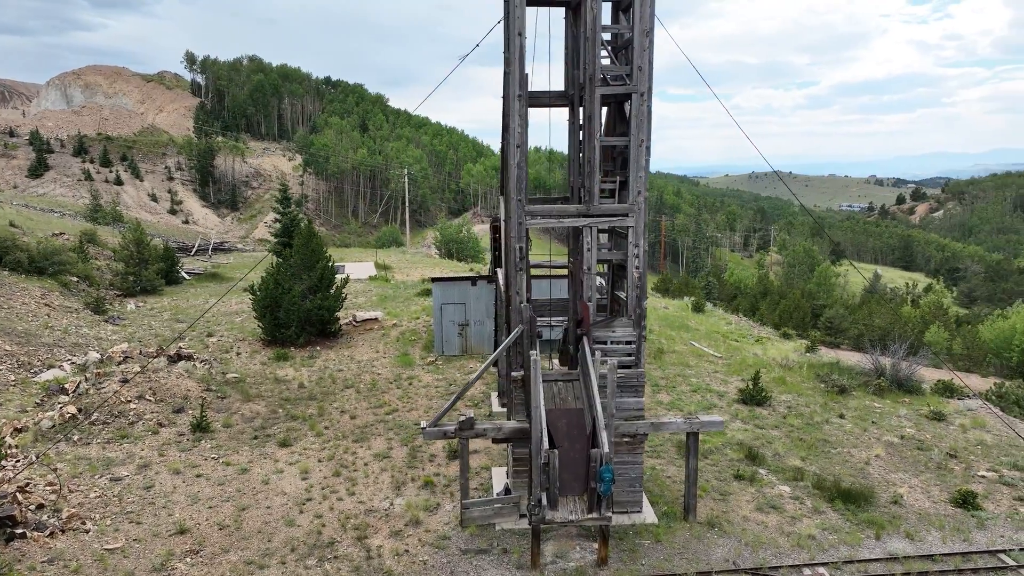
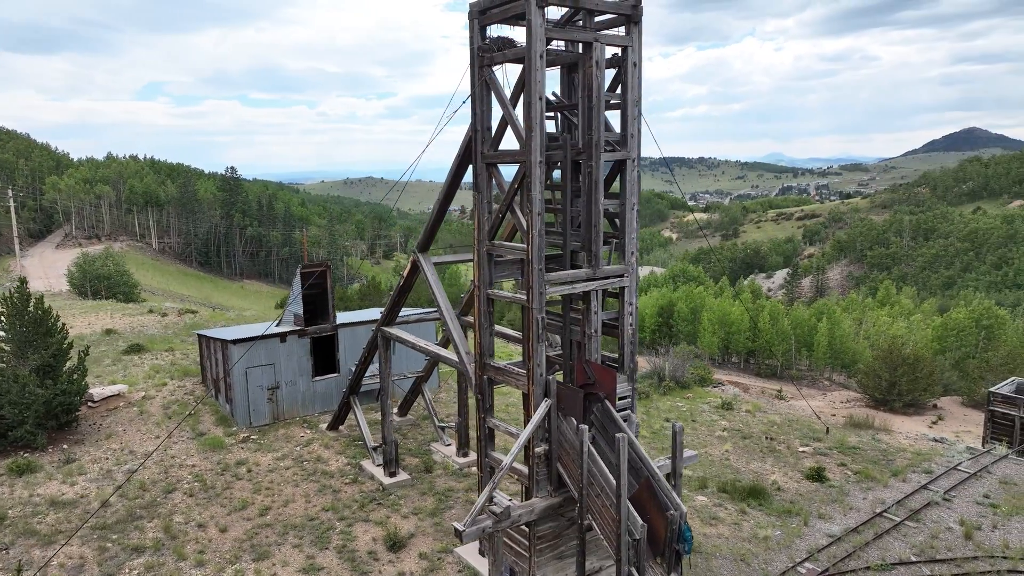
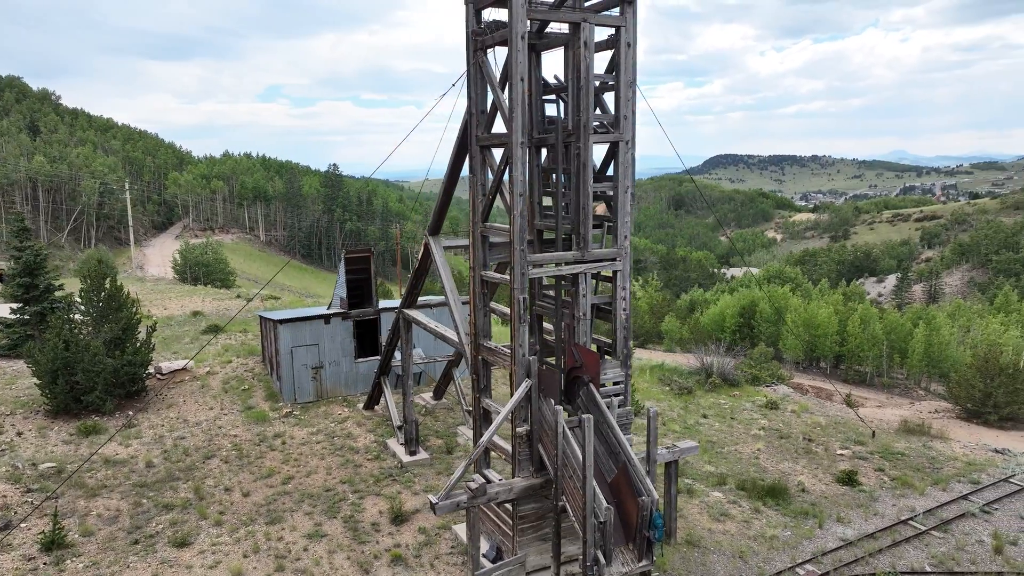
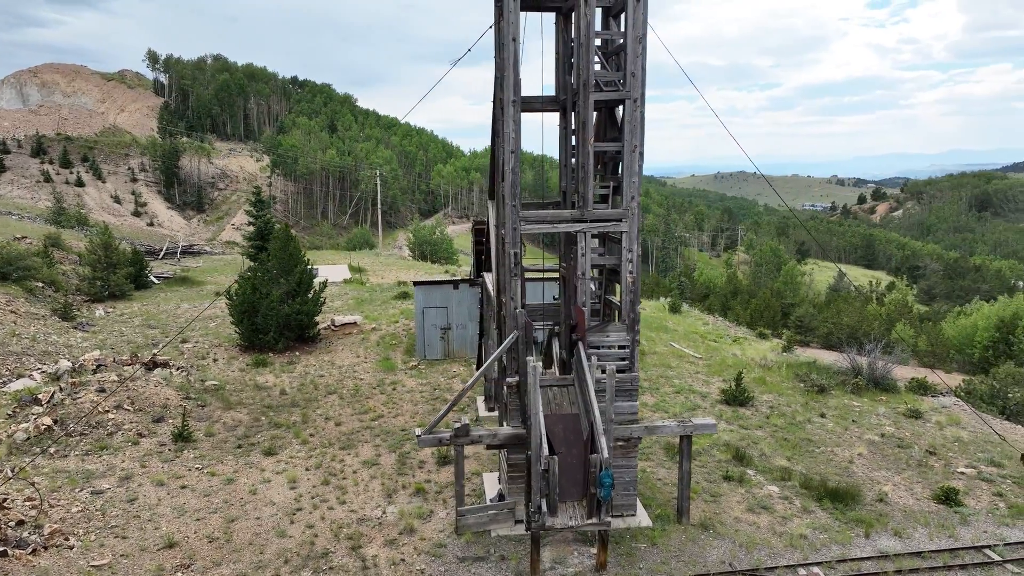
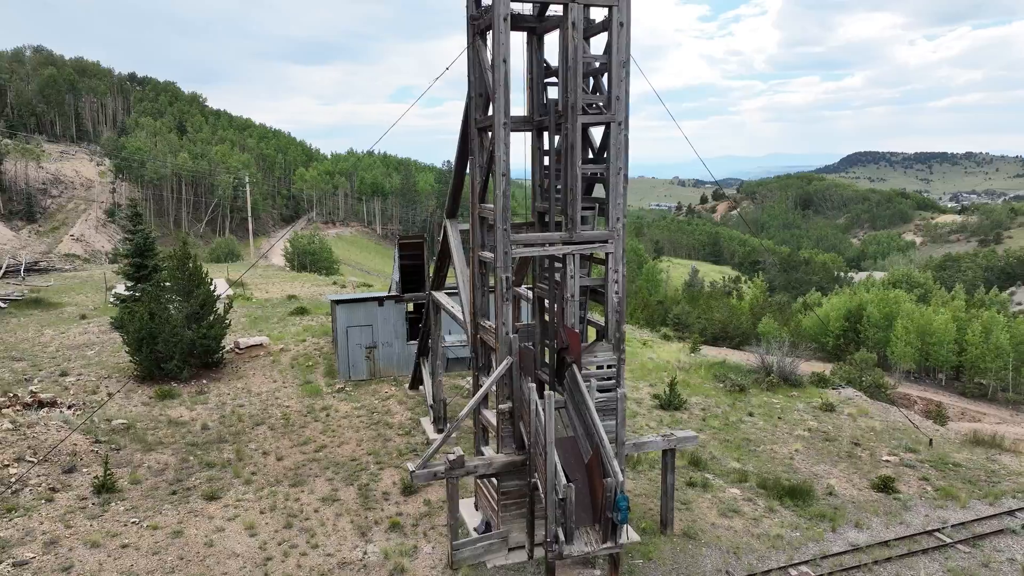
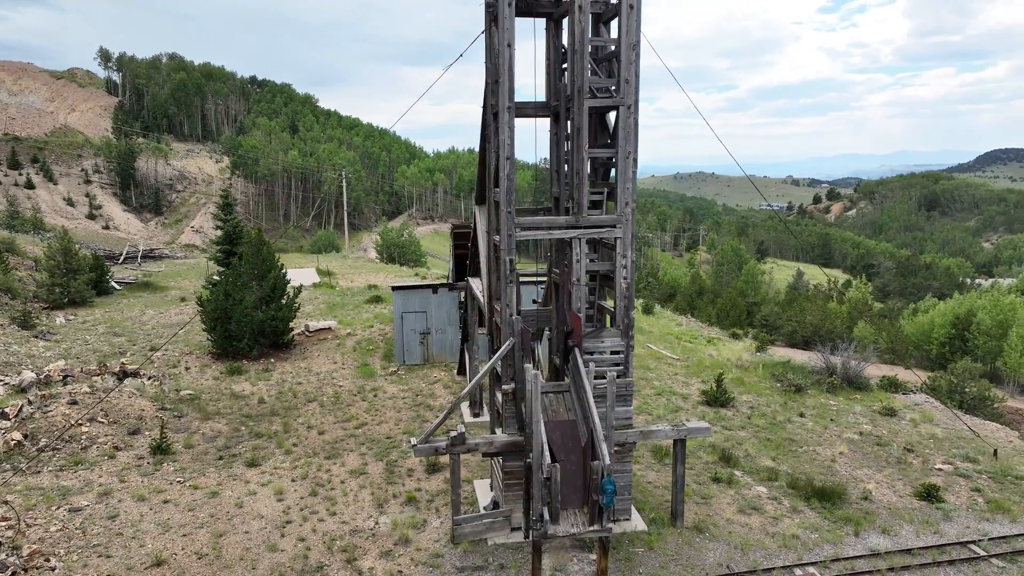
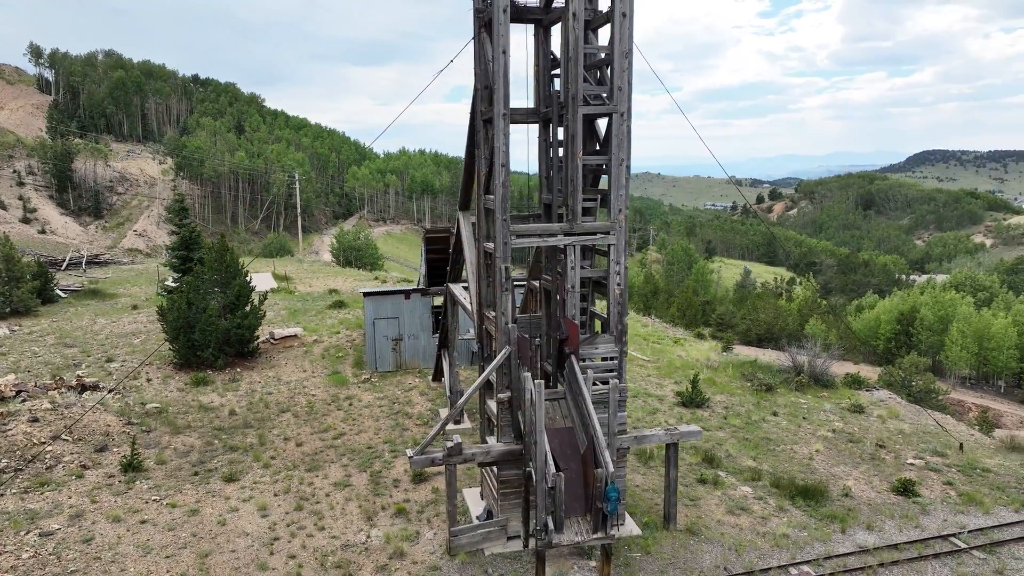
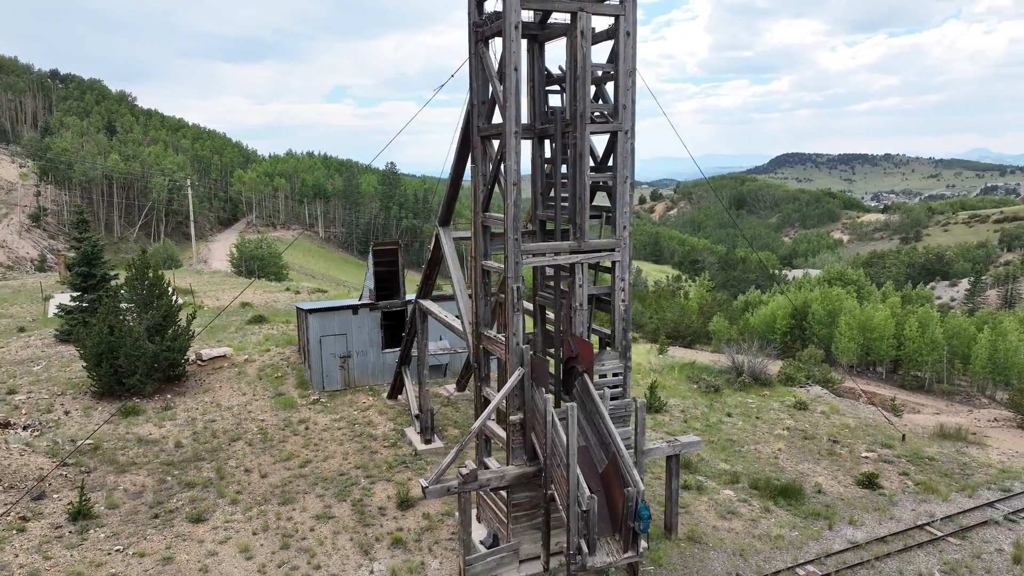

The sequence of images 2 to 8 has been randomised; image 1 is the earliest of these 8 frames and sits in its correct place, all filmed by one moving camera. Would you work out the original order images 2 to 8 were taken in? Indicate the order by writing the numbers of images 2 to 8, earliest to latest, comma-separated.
4, 6, 7, 5, 8, 3, 2
